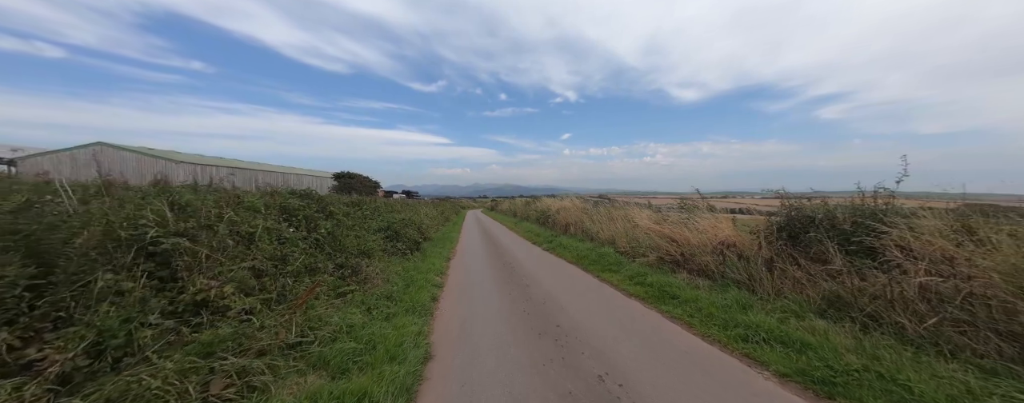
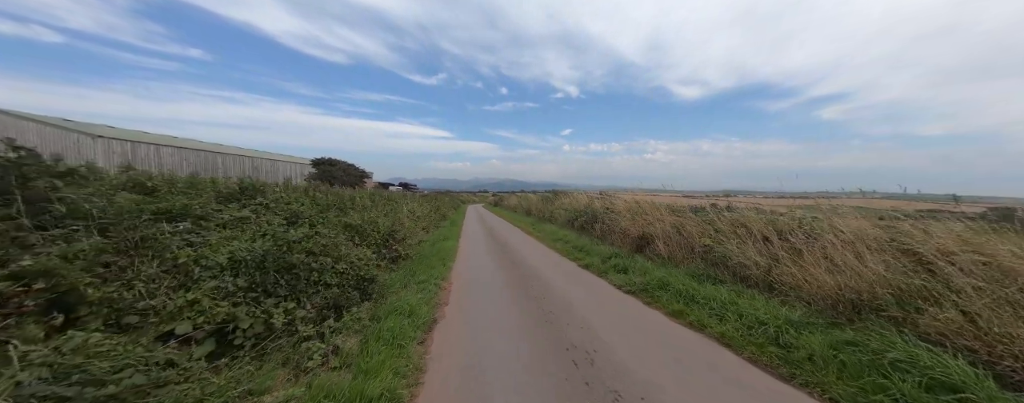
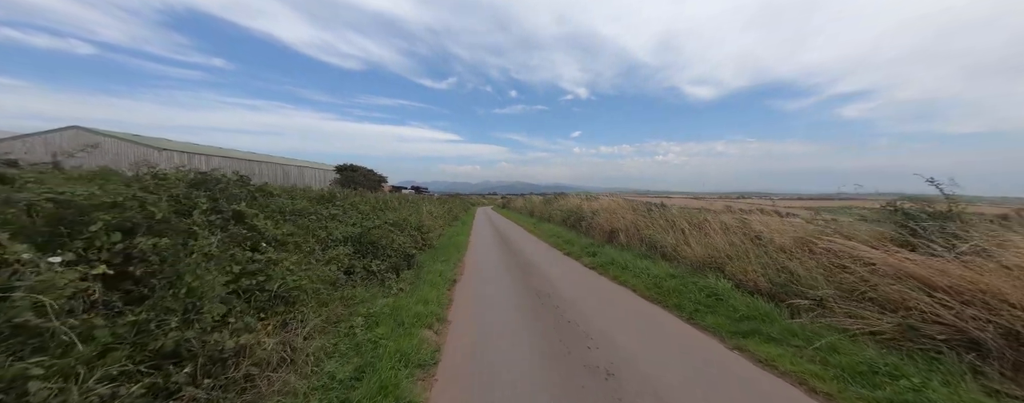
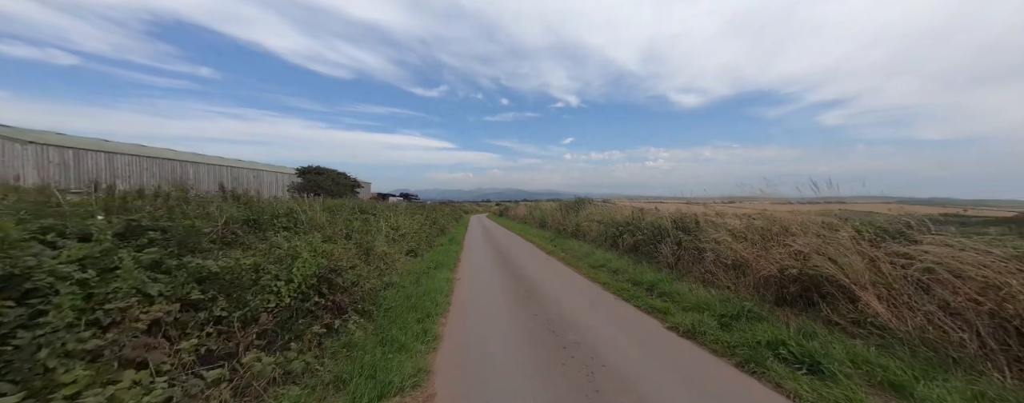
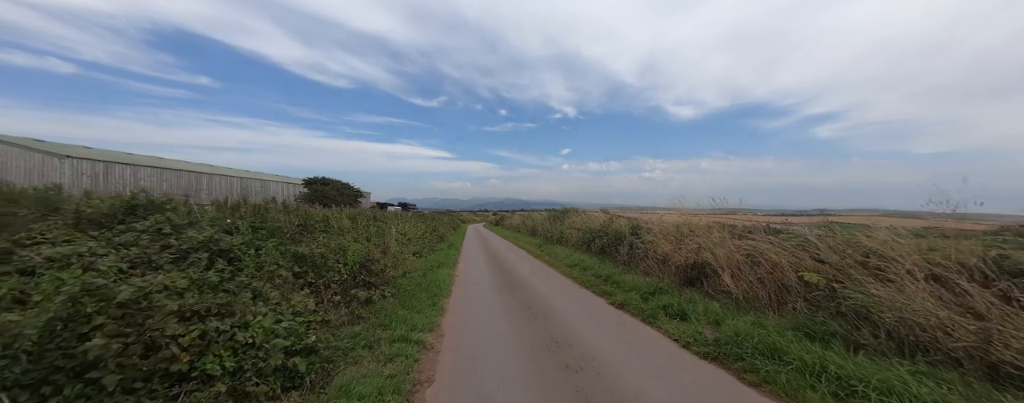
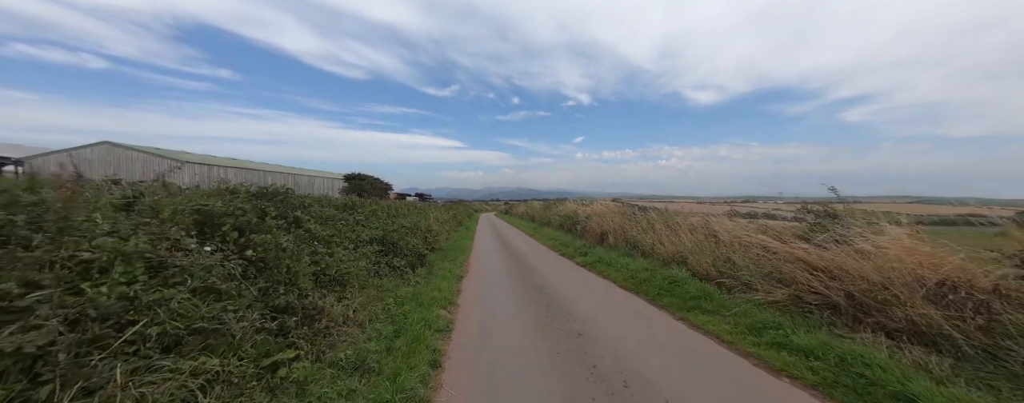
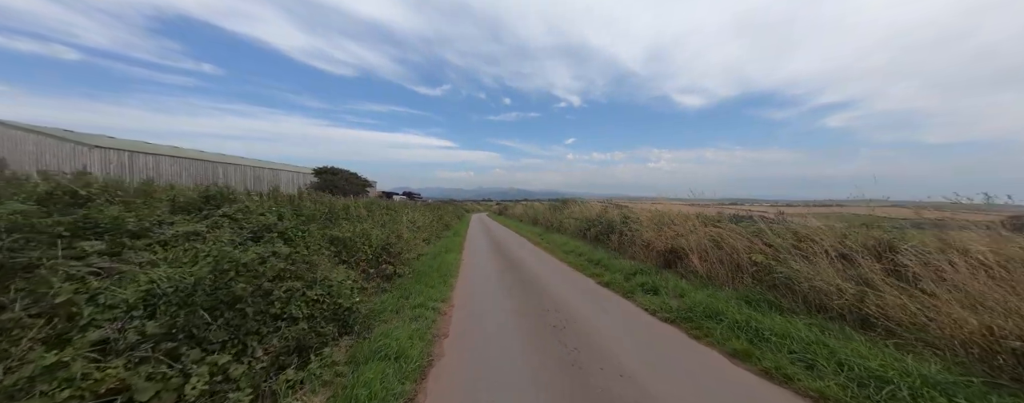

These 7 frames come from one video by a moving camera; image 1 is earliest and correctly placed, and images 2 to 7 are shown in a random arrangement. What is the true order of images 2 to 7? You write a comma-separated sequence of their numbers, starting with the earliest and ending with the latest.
6, 3, 2, 7, 5, 4
